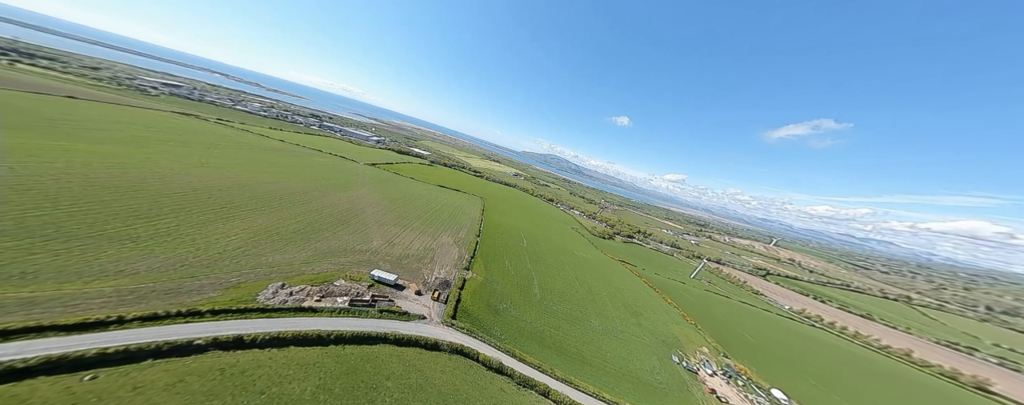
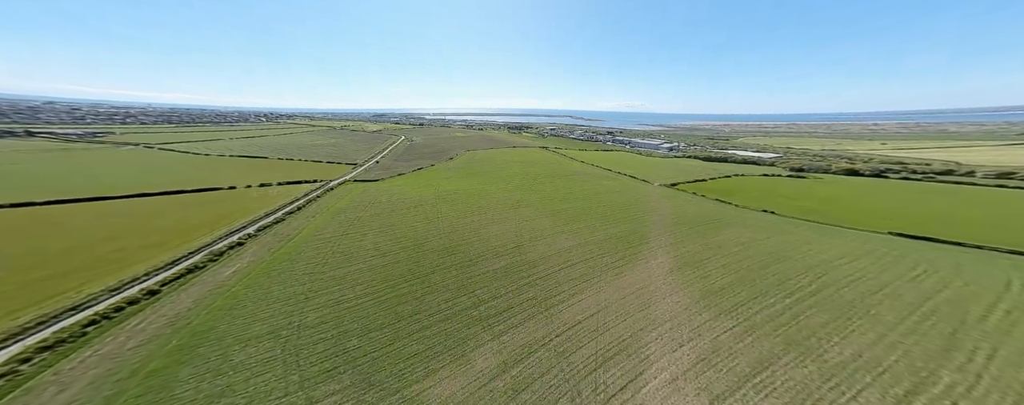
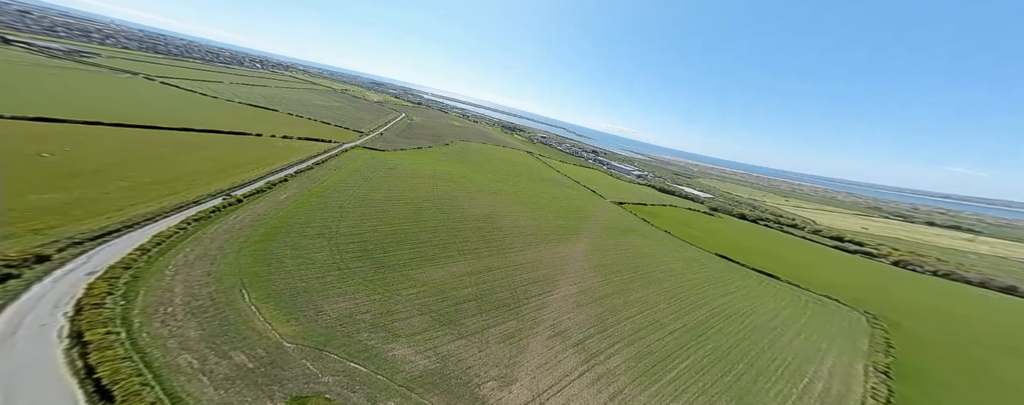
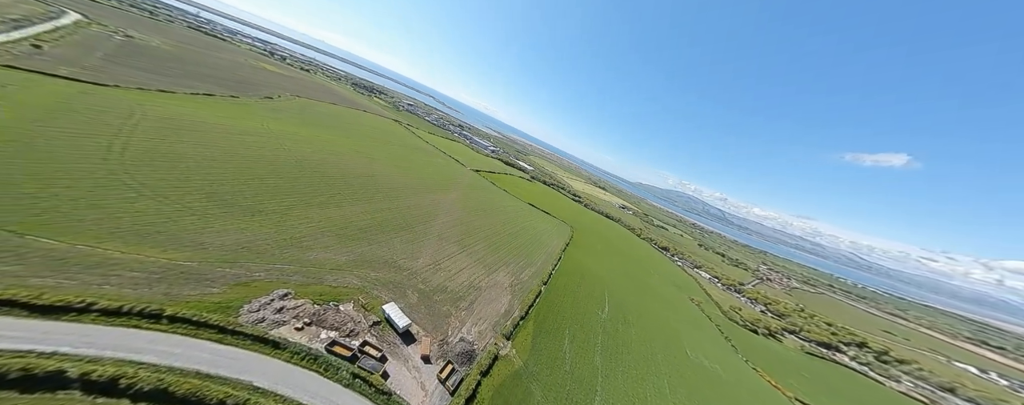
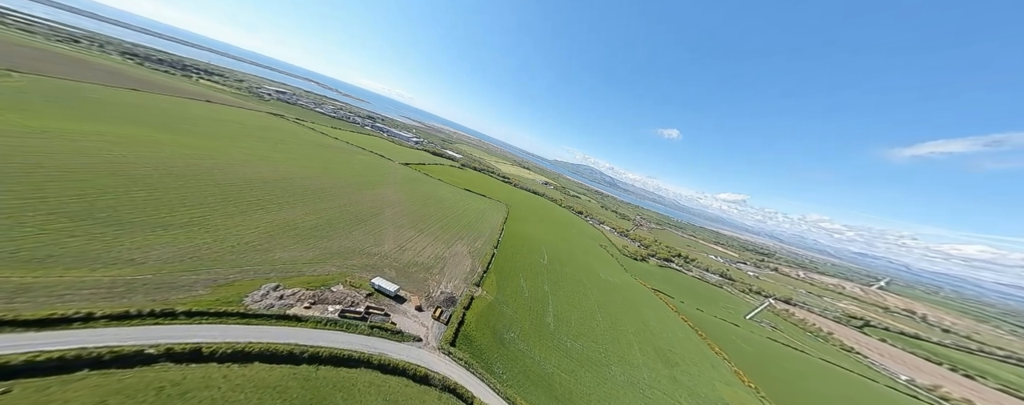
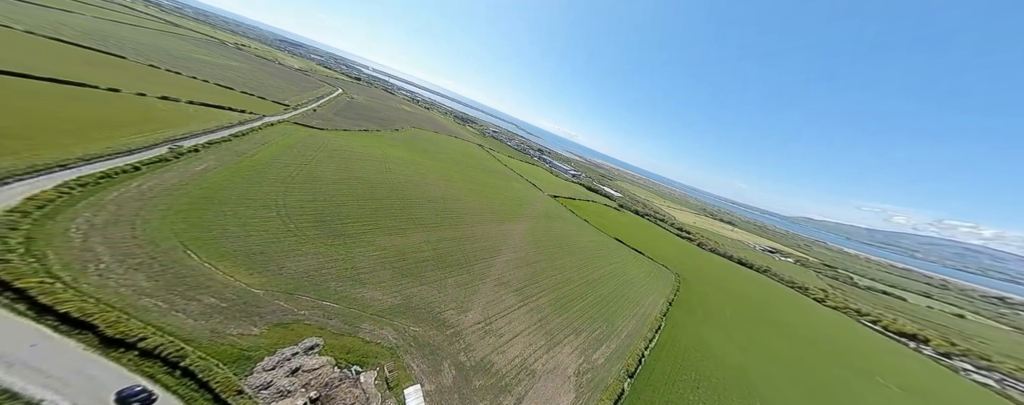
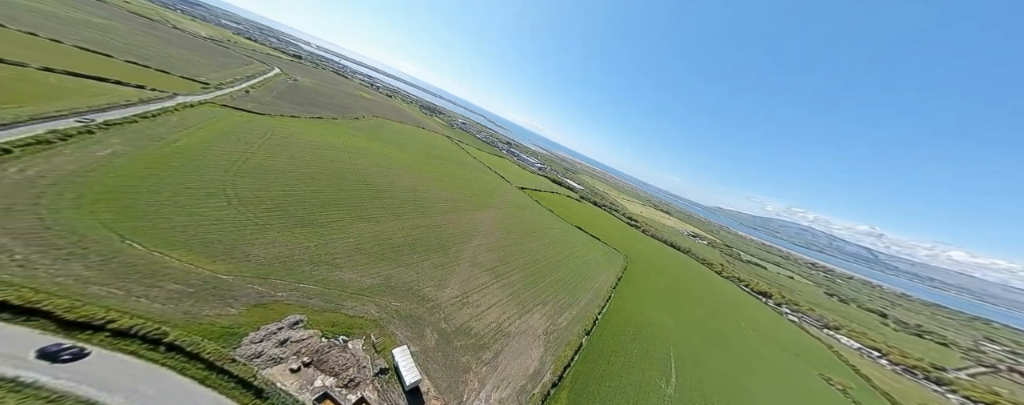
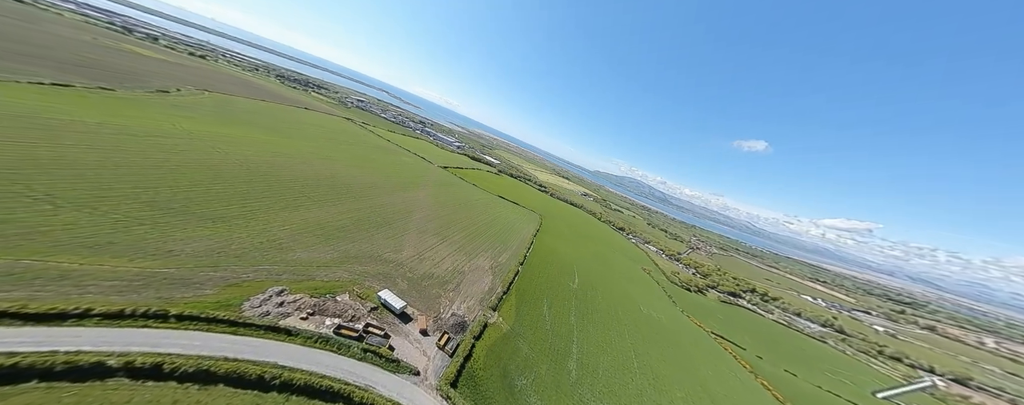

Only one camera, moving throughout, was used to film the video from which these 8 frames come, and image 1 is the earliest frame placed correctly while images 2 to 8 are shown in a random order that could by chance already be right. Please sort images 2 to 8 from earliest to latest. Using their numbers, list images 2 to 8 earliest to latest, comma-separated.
5, 8, 4, 7, 6, 3, 2
